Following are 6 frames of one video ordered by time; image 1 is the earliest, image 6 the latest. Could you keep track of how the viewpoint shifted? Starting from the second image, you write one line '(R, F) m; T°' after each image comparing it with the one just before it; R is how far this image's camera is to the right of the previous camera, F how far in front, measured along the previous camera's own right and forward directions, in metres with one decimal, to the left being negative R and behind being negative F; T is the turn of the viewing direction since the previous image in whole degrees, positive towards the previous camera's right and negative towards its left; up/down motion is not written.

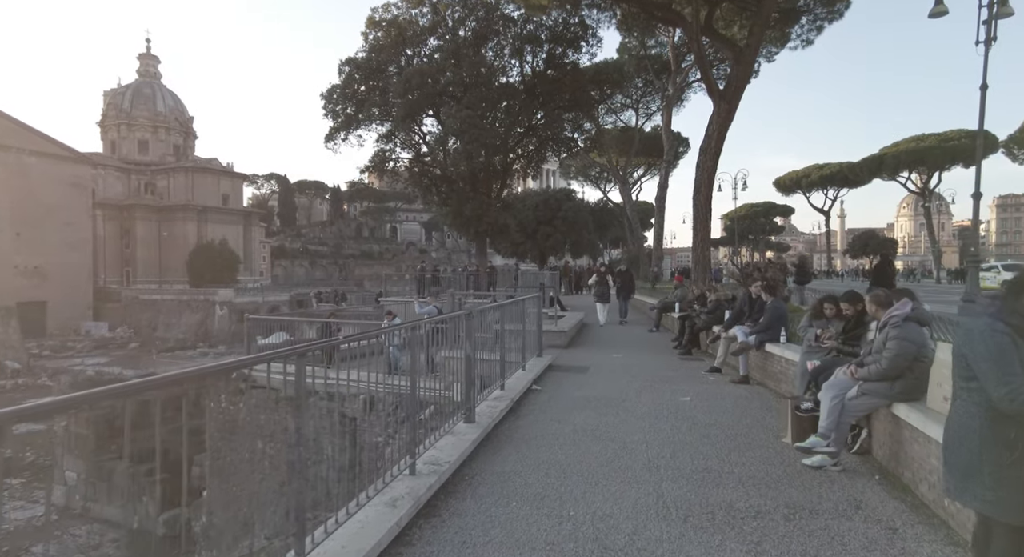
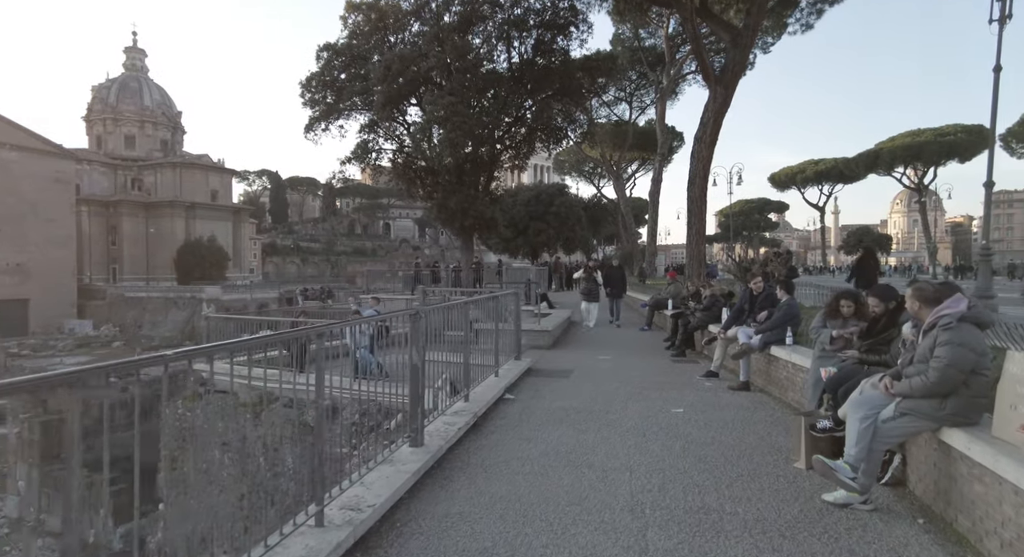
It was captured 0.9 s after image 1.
(+0.3, +1.0) m; +1°
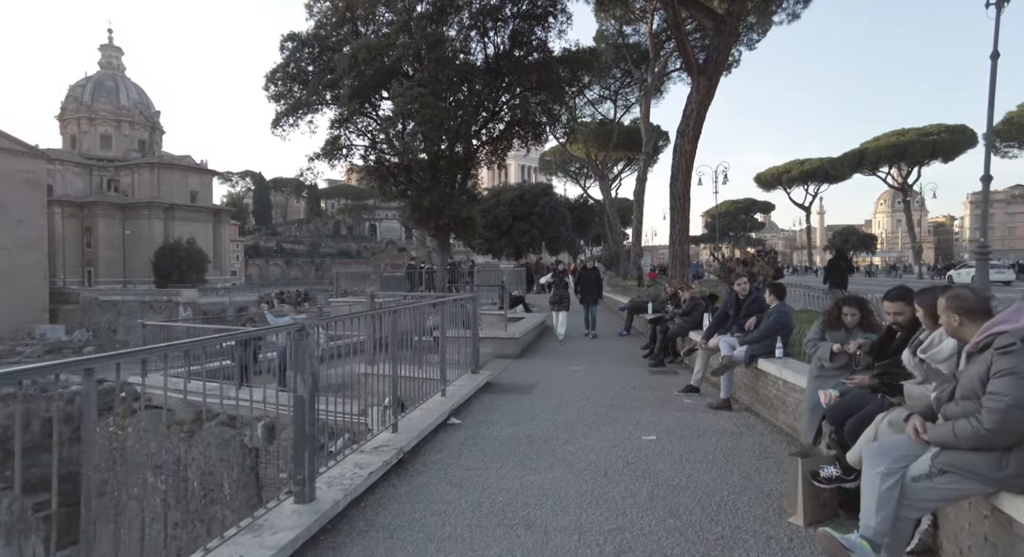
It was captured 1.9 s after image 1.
(+0.5, +1.1) m; +1°
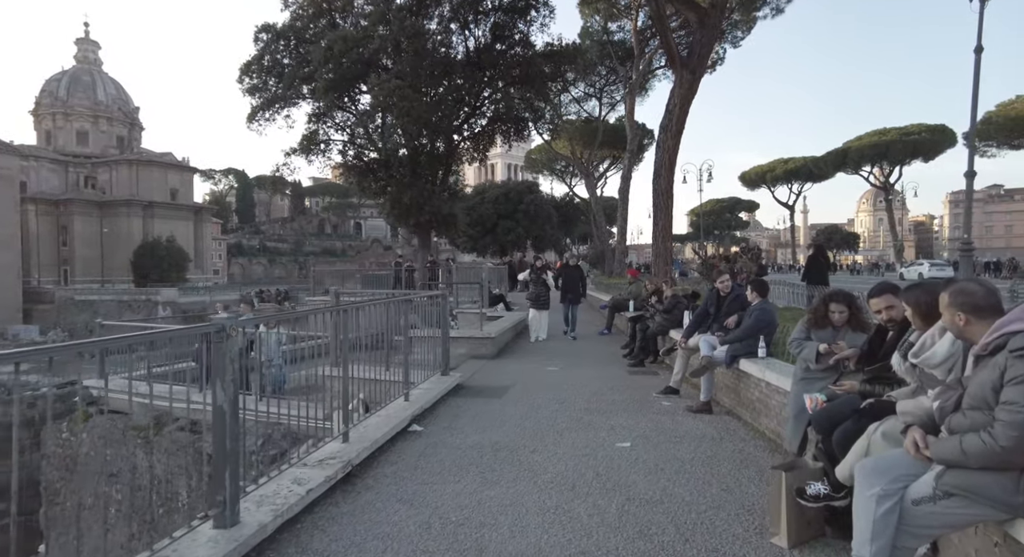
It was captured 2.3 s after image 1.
(+0.2, +0.4) m; +1°
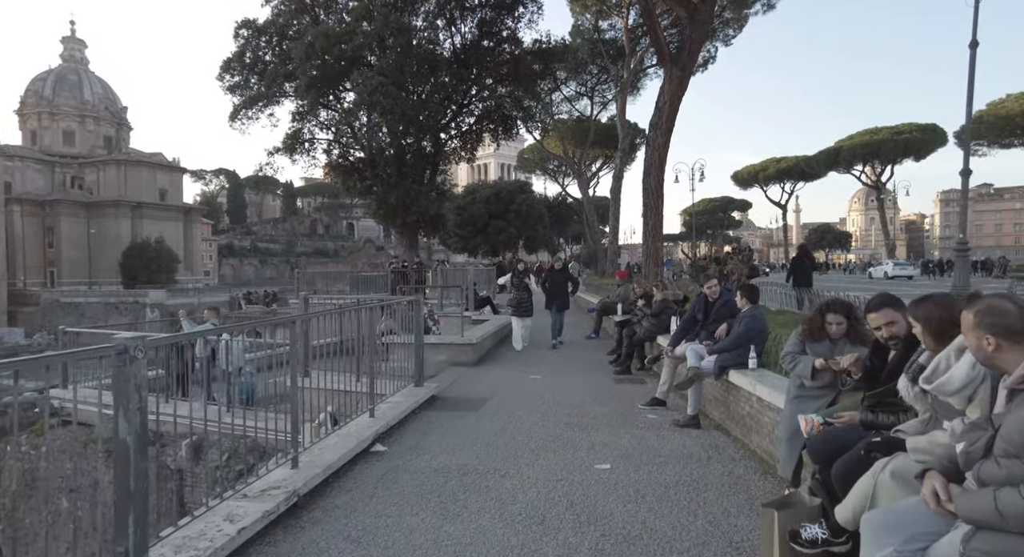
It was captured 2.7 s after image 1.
(+0.2, +0.4) m; +1°
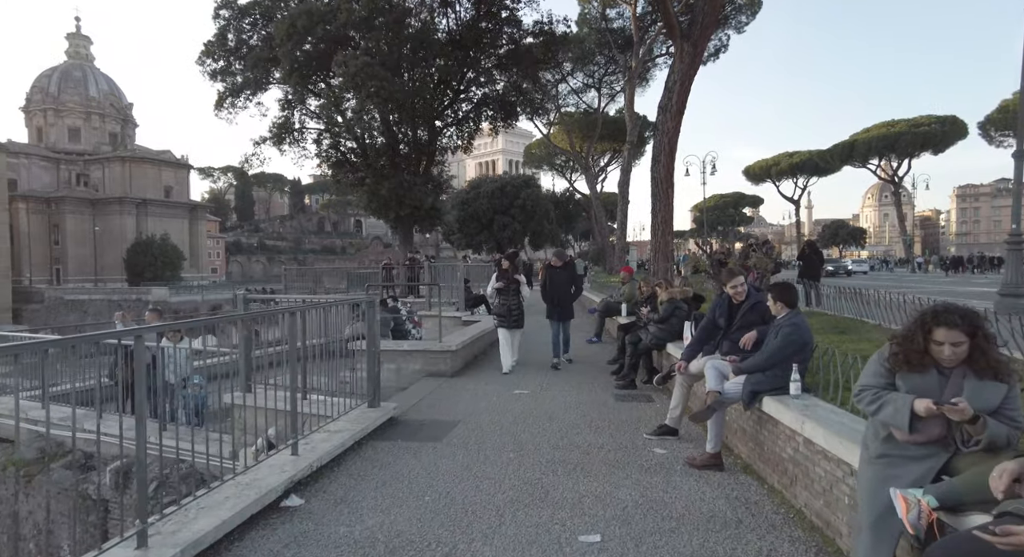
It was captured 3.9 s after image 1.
(+0.3, +1.4) m; -1°
